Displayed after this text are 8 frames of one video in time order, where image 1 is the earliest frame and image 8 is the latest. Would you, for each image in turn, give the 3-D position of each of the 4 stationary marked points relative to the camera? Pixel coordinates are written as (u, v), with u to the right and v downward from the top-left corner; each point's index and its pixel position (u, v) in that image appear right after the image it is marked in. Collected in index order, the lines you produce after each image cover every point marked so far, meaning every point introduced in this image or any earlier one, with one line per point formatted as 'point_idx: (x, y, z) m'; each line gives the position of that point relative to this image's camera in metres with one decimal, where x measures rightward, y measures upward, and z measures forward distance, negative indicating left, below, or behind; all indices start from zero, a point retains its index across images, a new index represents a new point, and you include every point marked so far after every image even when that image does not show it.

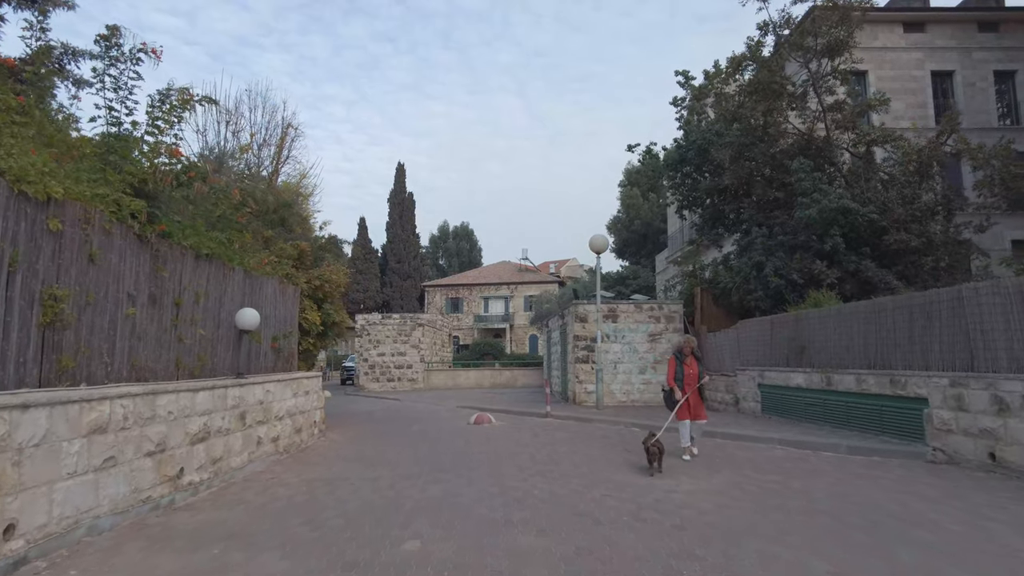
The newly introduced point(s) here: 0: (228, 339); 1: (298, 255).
0: (-4.7, -0.9, +10.2) m
1: (-5.2, +0.8, +14.6) m
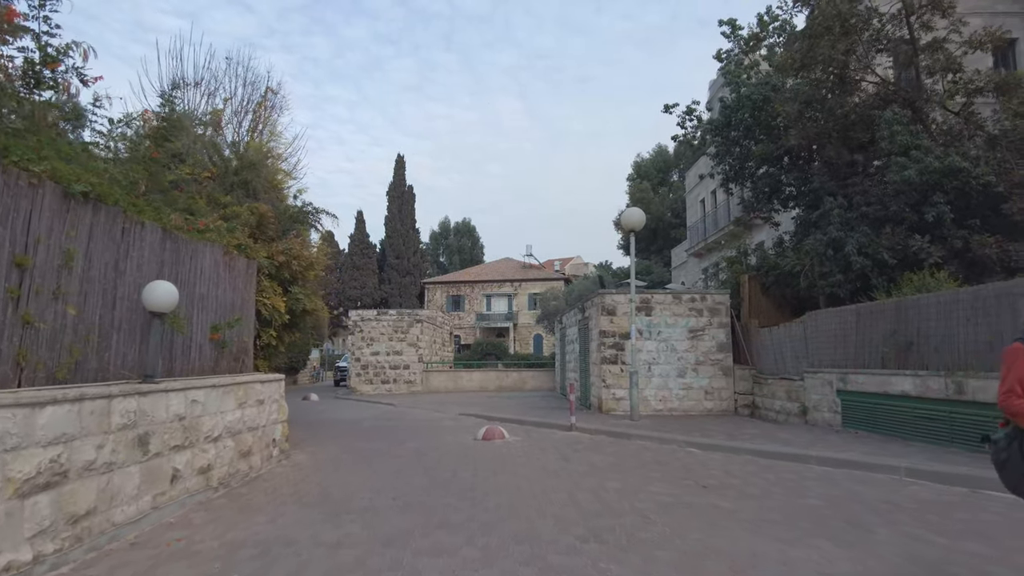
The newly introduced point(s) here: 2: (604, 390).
0: (-4.3, -0.4, +7.0) m
1: (-4.8, +1.2, +11.4) m
2: (+2.6, -2.8, +16.8) m
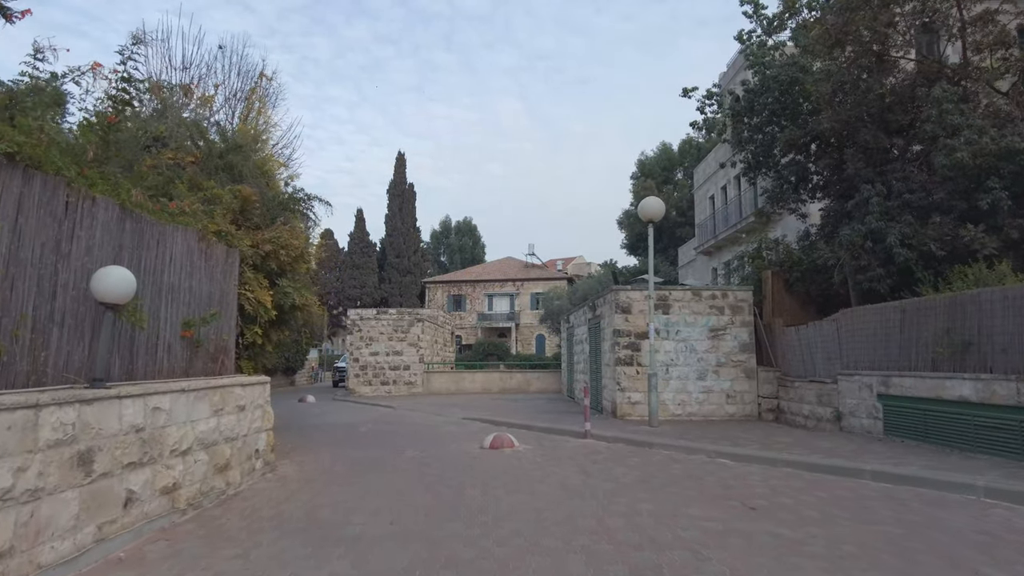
0: (-4.1, -0.3, +5.8) m
1: (-4.6, +1.3, +10.2) m
2: (+2.8, -2.7, +15.7) m
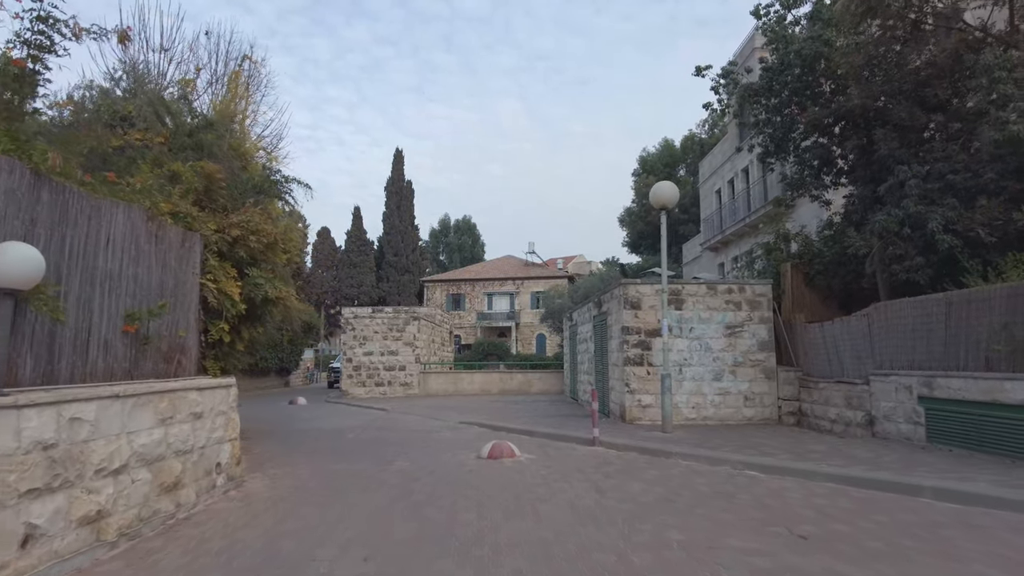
0: (-4.1, -0.2, +4.7) m
1: (-4.5, +1.5, +9.0) m
2: (+2.8, -2.6, +14.5) m
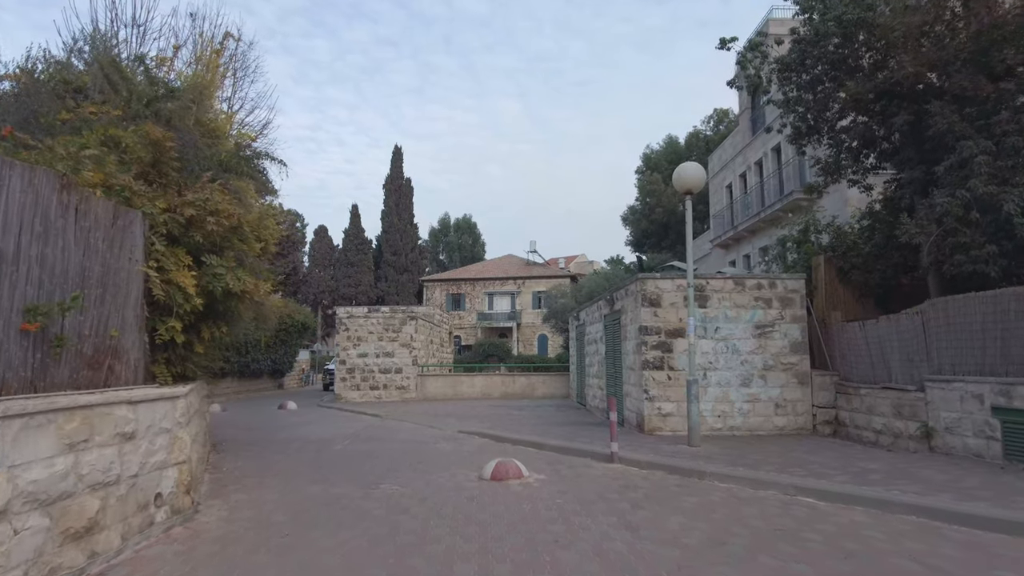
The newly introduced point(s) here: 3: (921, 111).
0: (-4.0, 0.0, +3.2) m
1: (-4.4, +1.6, +7.6) m
2: (+2.9, -2.5, +13.0) m
3: (+7.8, +3.4, +11.7) m
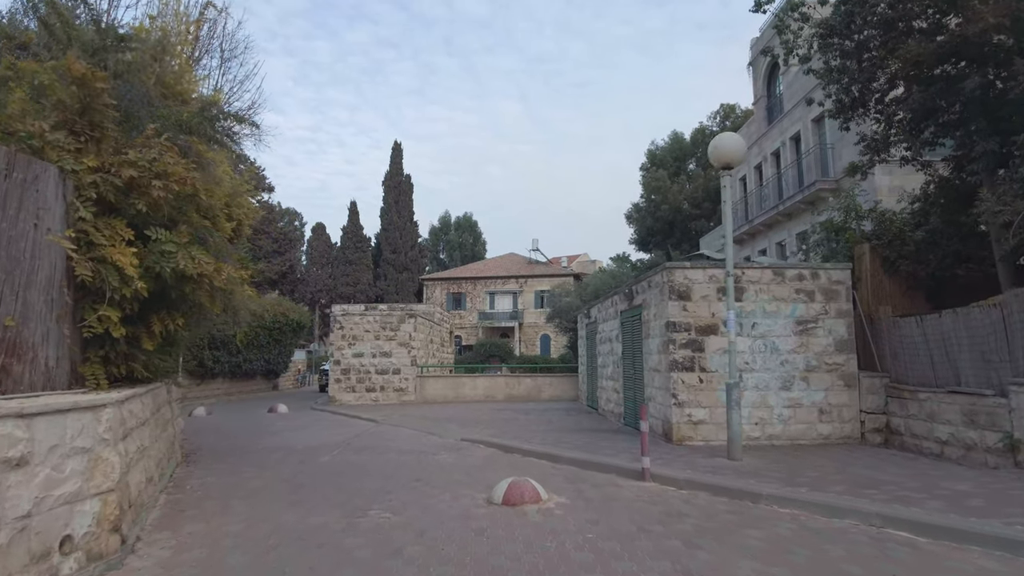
0: (-3.8, +0.2, +1.7) m
1: (-4.2, +1.8, +6.0) m
2: (+3.1, -2.3, +11.5) m
3: (+8.0, +3.6, +10.1) m
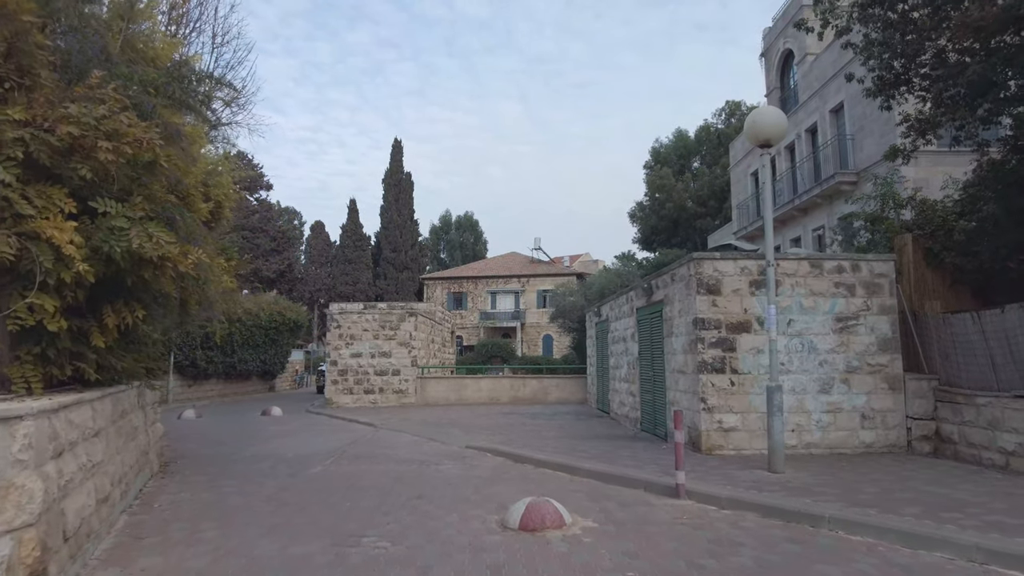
0: (-3.6, +0.3, +0.6) m
1: (-4.0, +1.9, +4.9) m
2: (+3.3, -2.2, +10.4) m
3: (+8.2, +3.7, +9.0) m
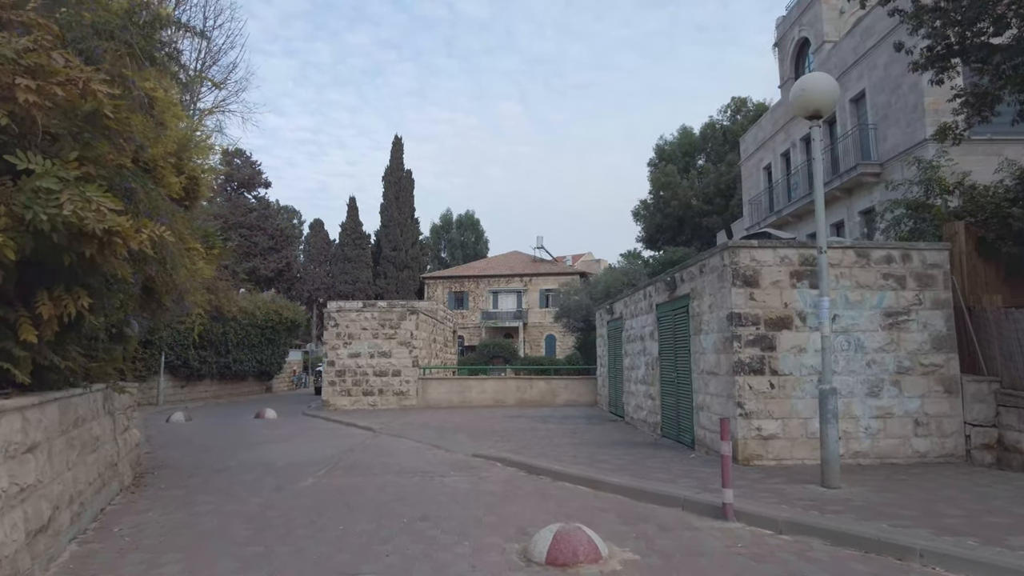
0: (-3.4, +0.4, -0.5) m
1: (-3.8, +2.1, +3.9) m
2: (+3.5, -2.0, +9.3) m
3: (+8.4, +3.8, +8.0) m
